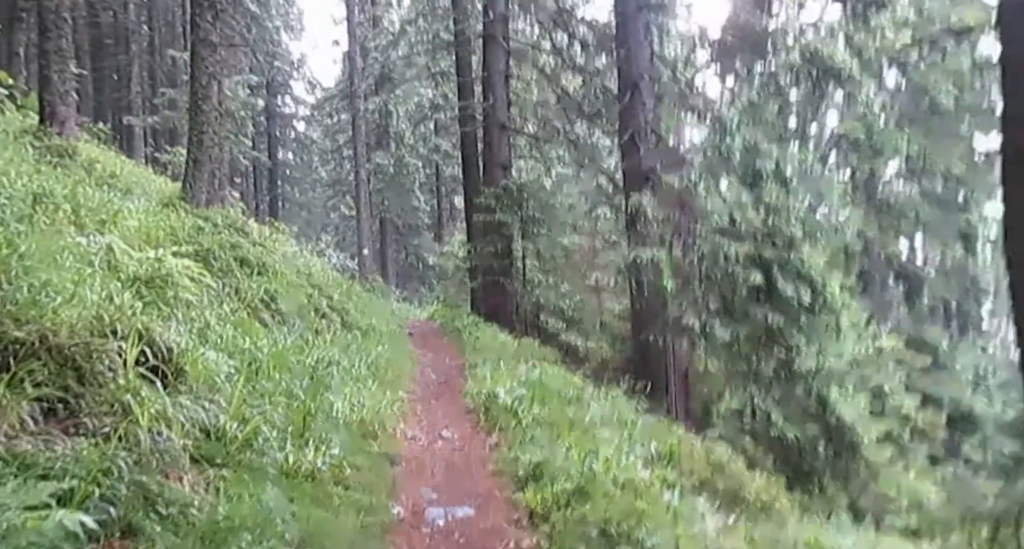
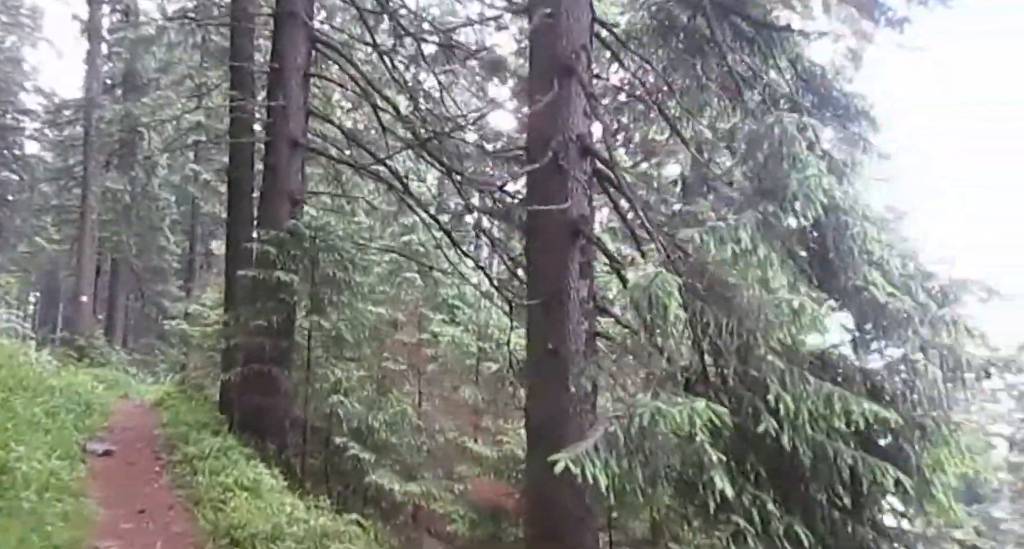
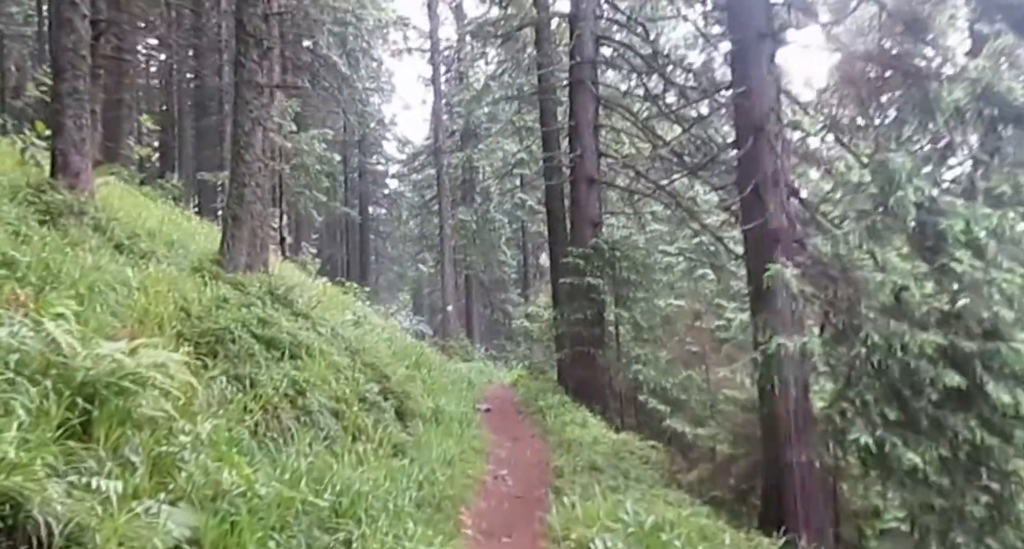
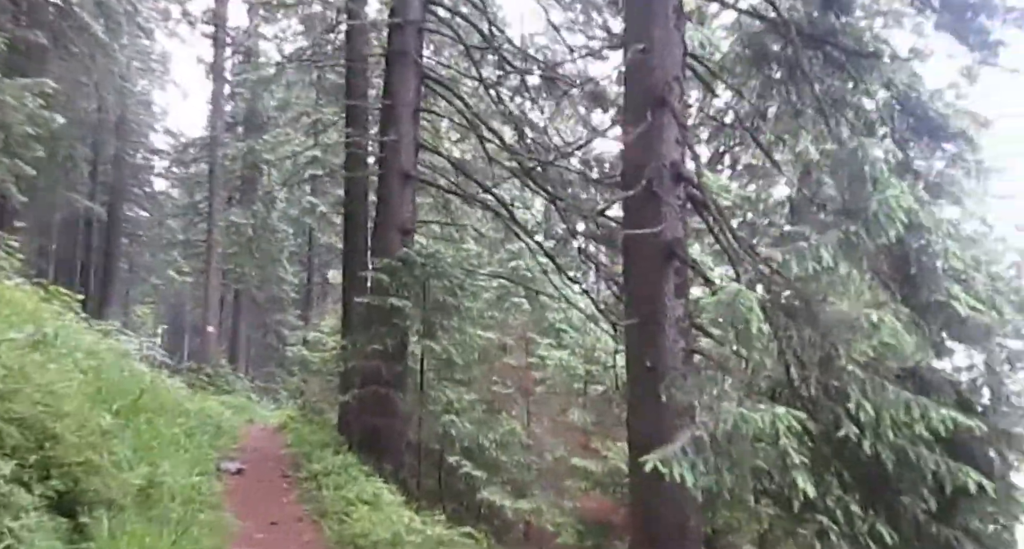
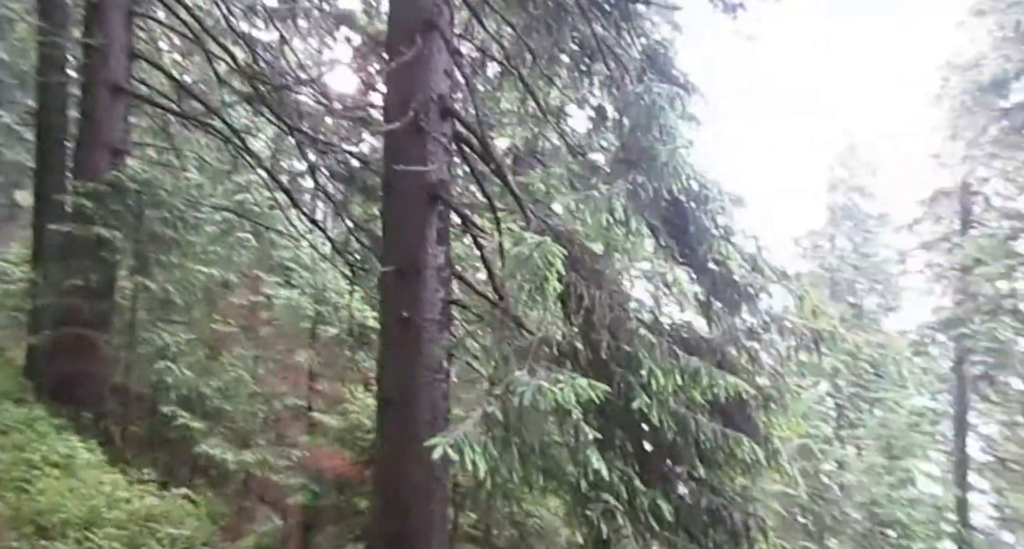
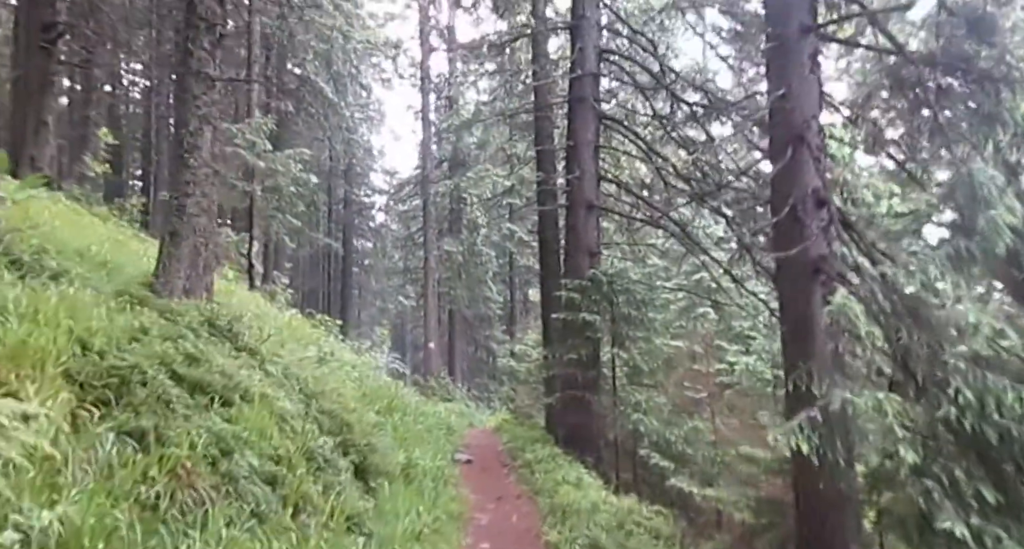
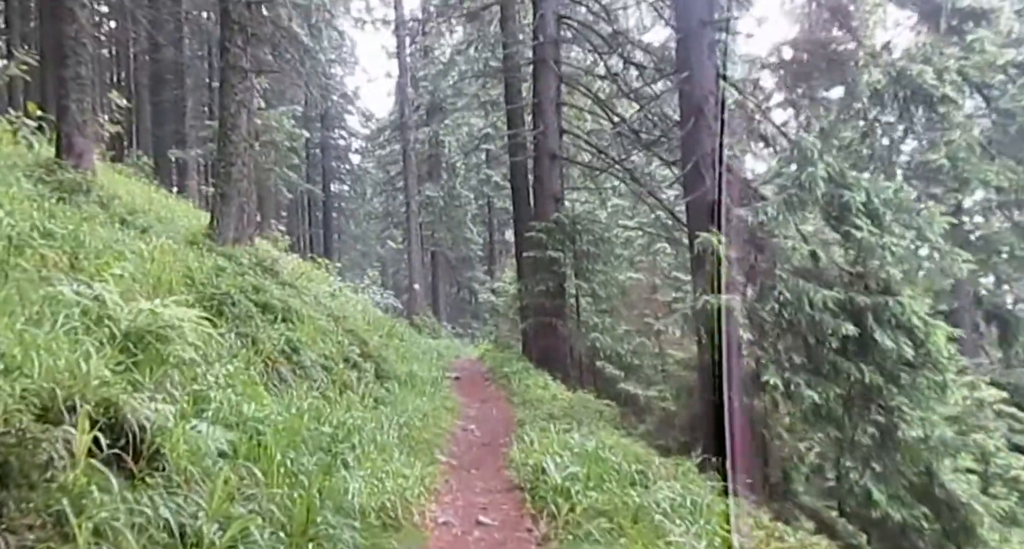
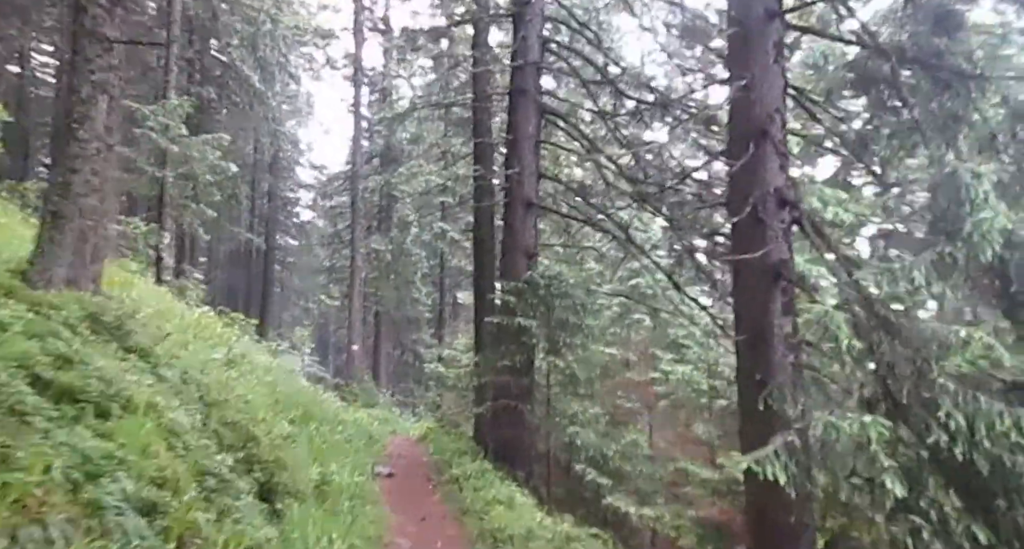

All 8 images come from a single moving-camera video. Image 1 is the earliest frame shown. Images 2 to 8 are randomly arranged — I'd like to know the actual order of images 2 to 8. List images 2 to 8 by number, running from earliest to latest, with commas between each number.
7, 3, 6, 8, 4, 2, 5
